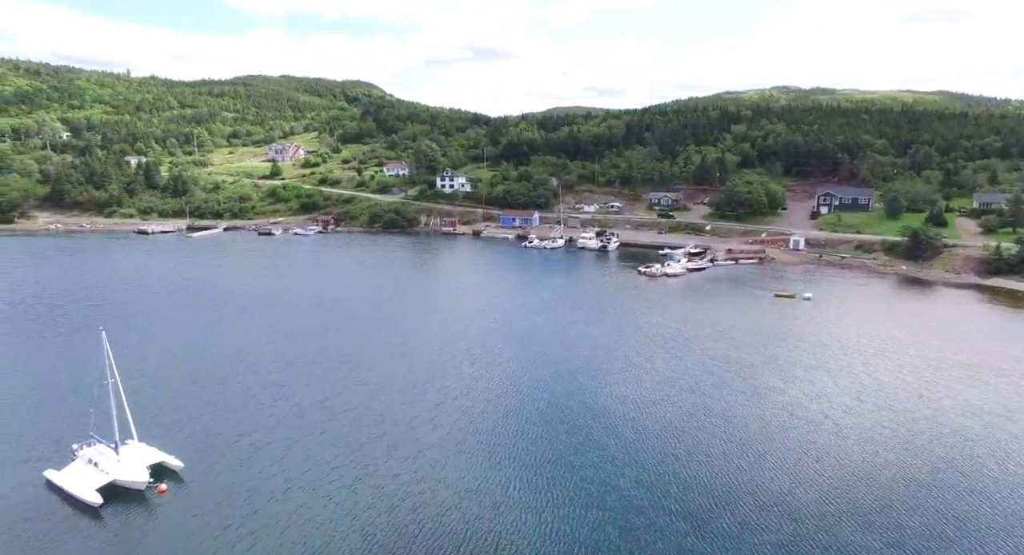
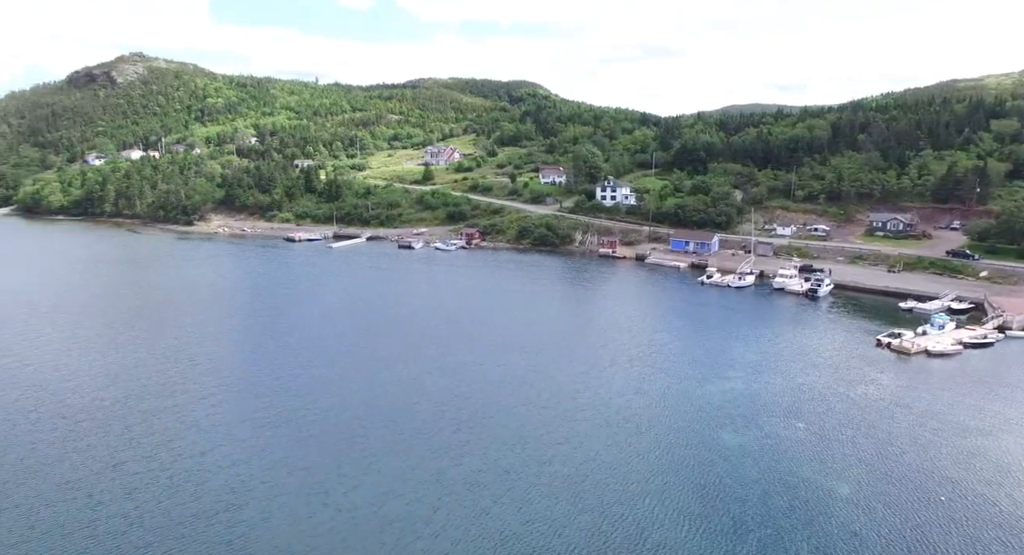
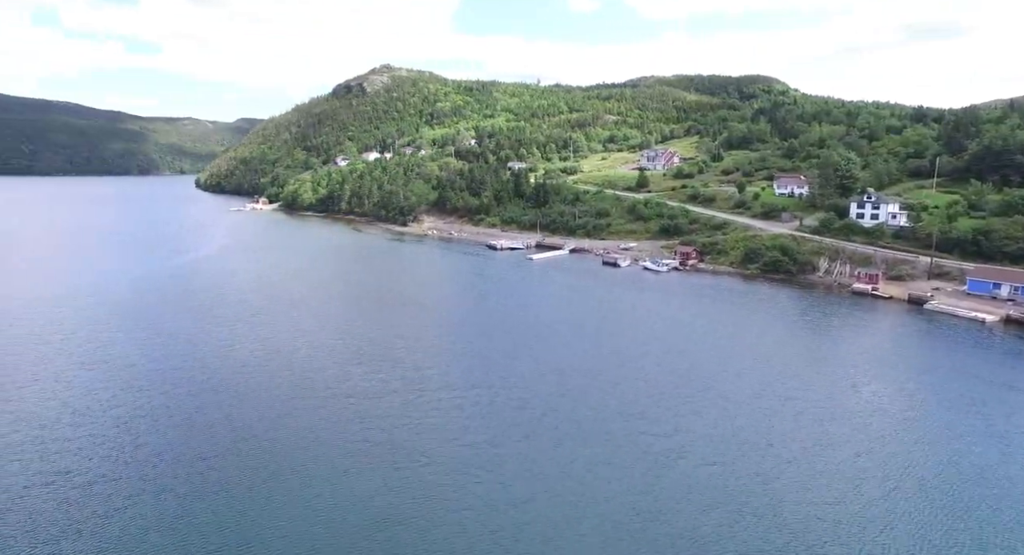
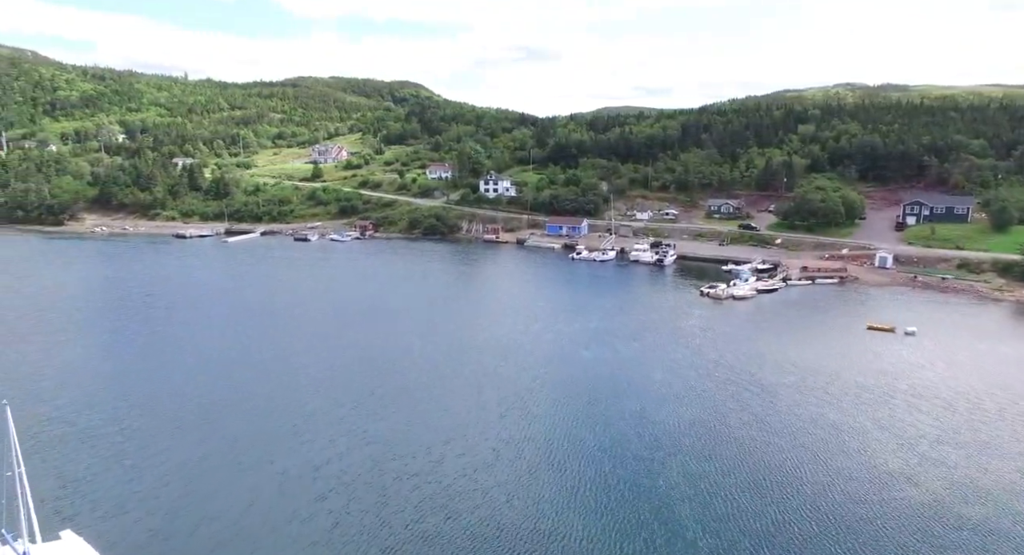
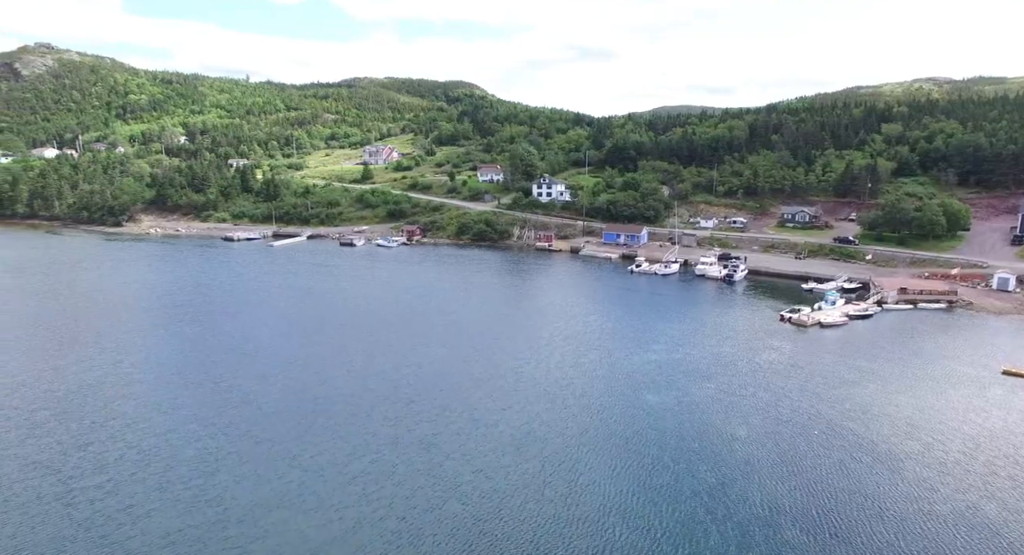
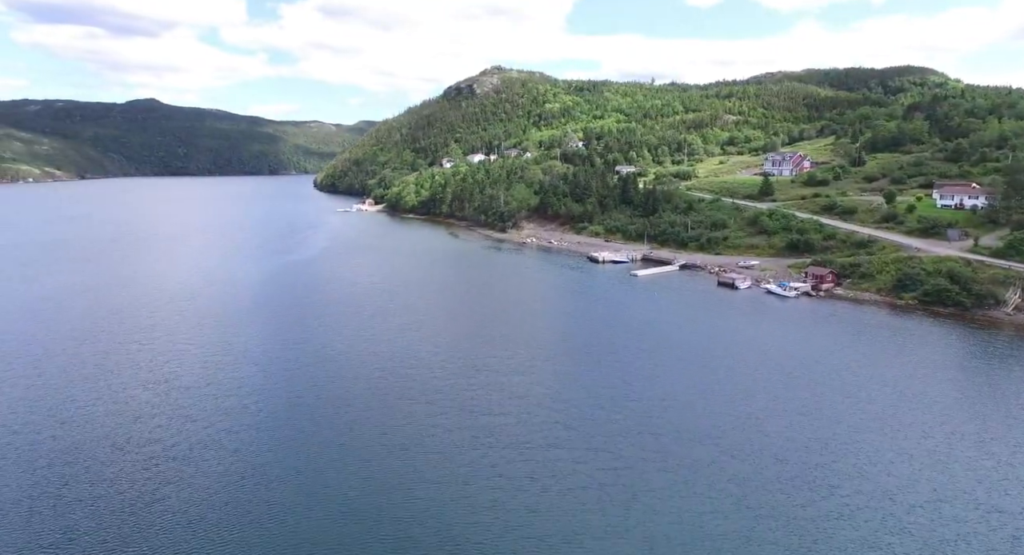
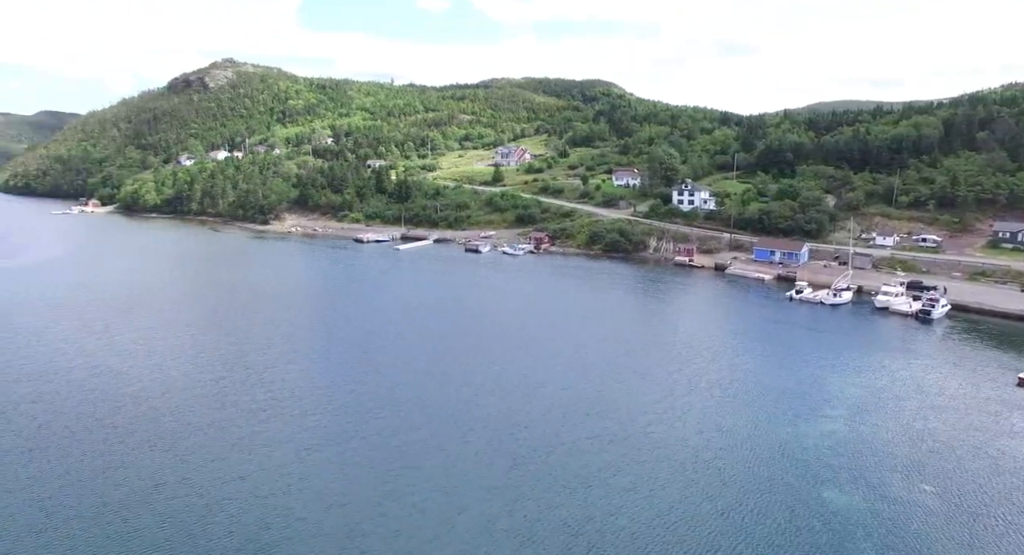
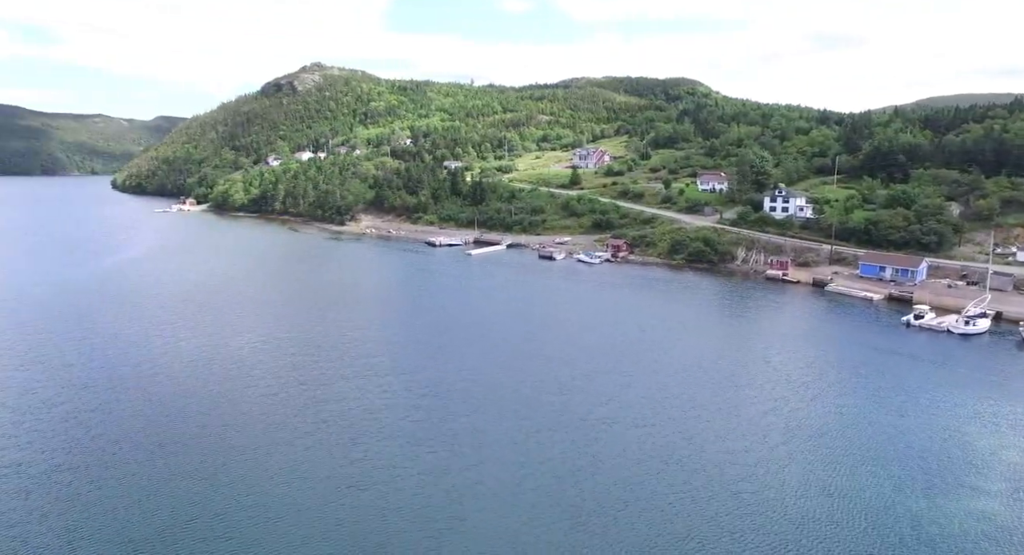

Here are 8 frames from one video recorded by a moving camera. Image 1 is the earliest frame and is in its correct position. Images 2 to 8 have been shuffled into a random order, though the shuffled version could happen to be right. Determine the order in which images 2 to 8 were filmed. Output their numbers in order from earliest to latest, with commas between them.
4, 5, 2, 7, 8, 3, 6
